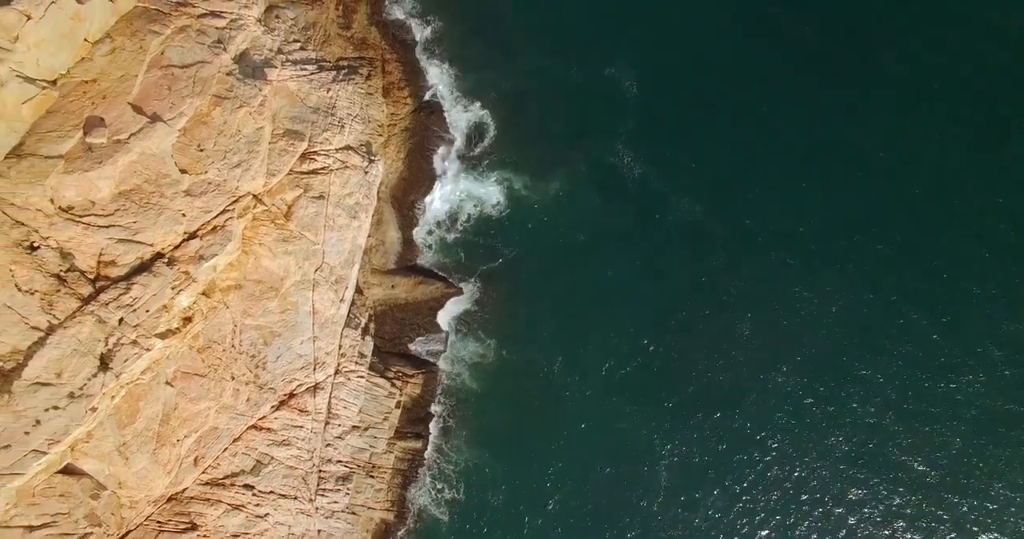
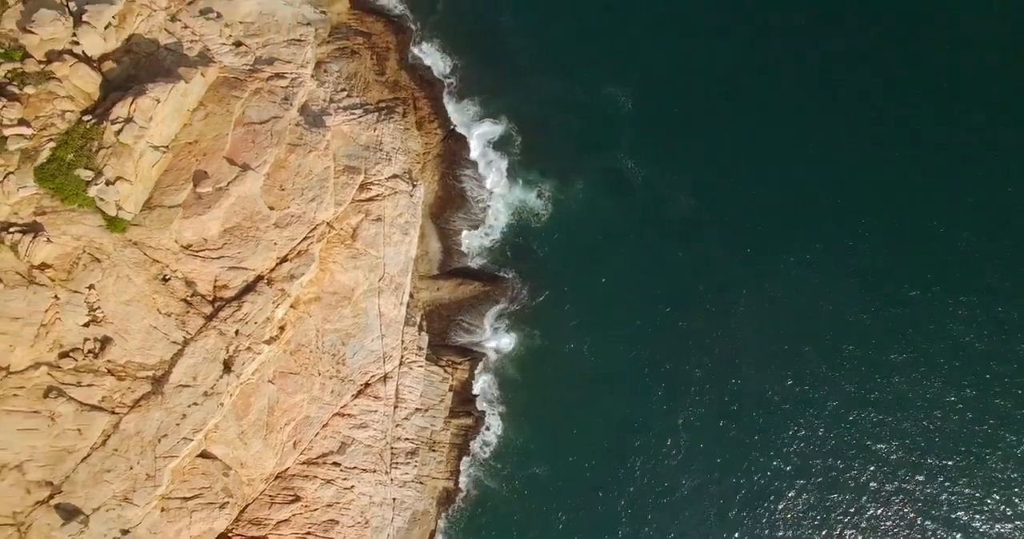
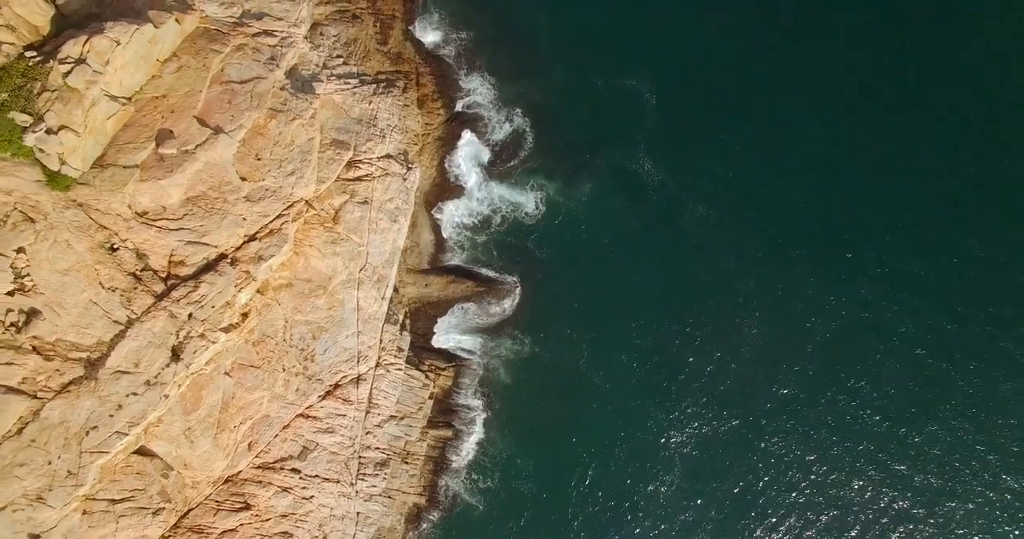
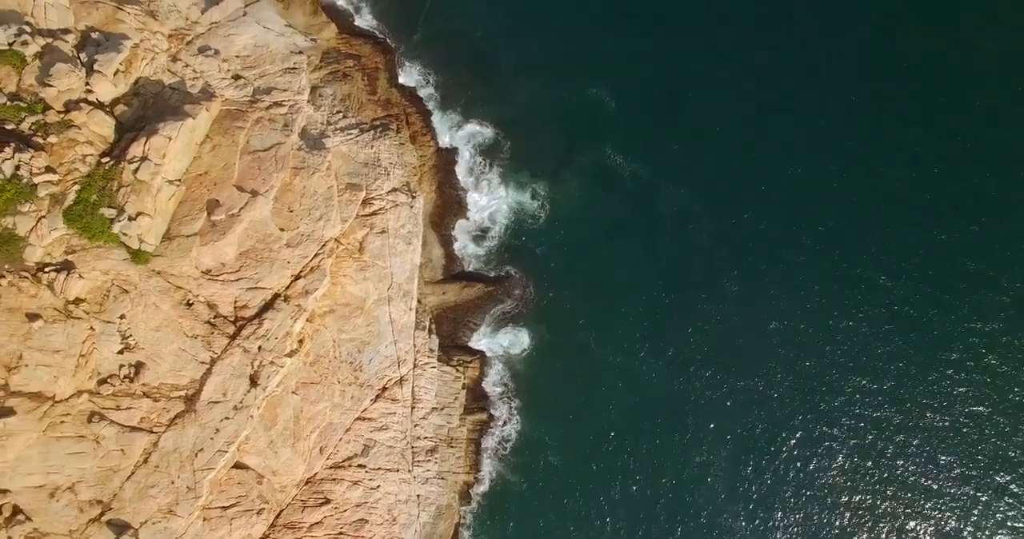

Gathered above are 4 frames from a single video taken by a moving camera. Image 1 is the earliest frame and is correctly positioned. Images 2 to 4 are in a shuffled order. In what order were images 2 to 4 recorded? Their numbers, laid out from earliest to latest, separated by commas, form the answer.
3, 2, 4
